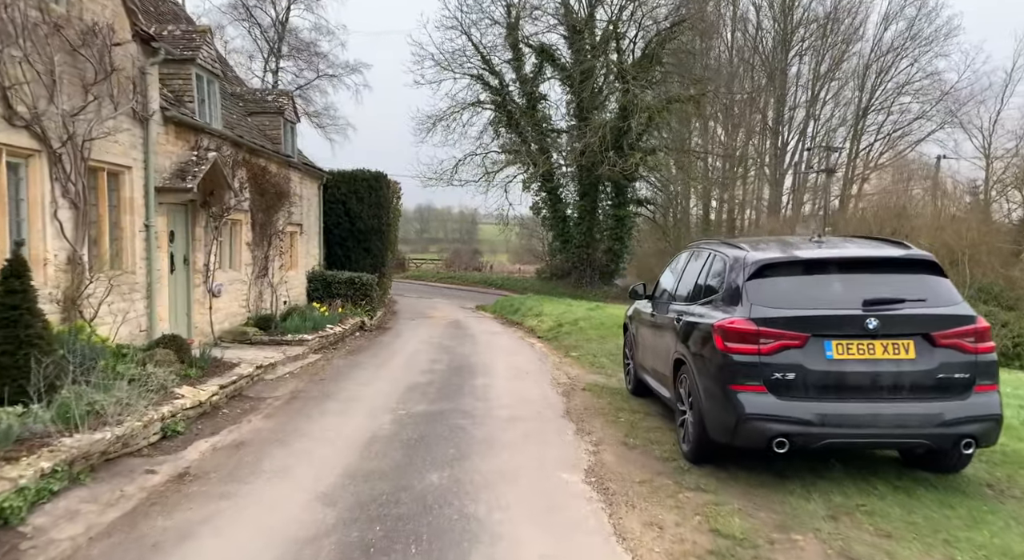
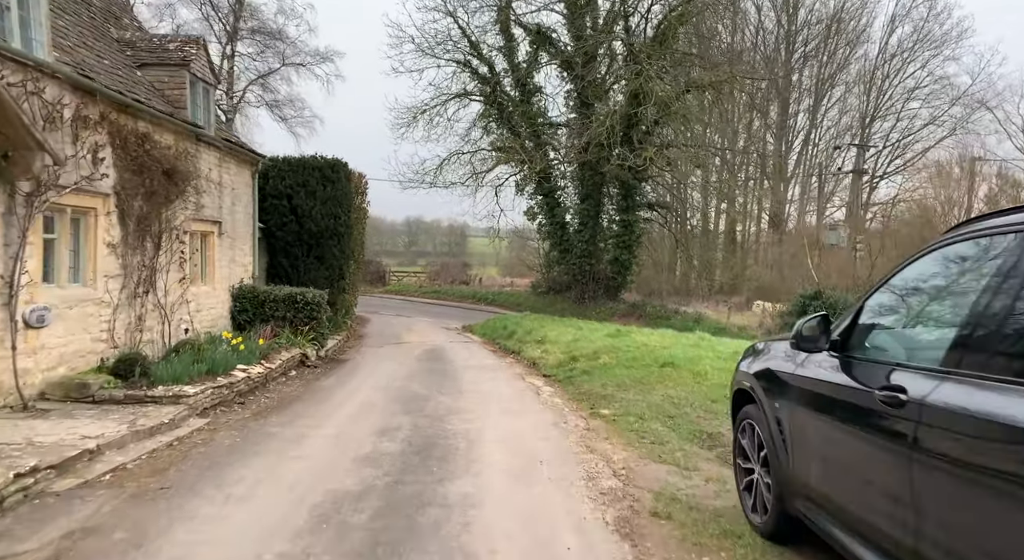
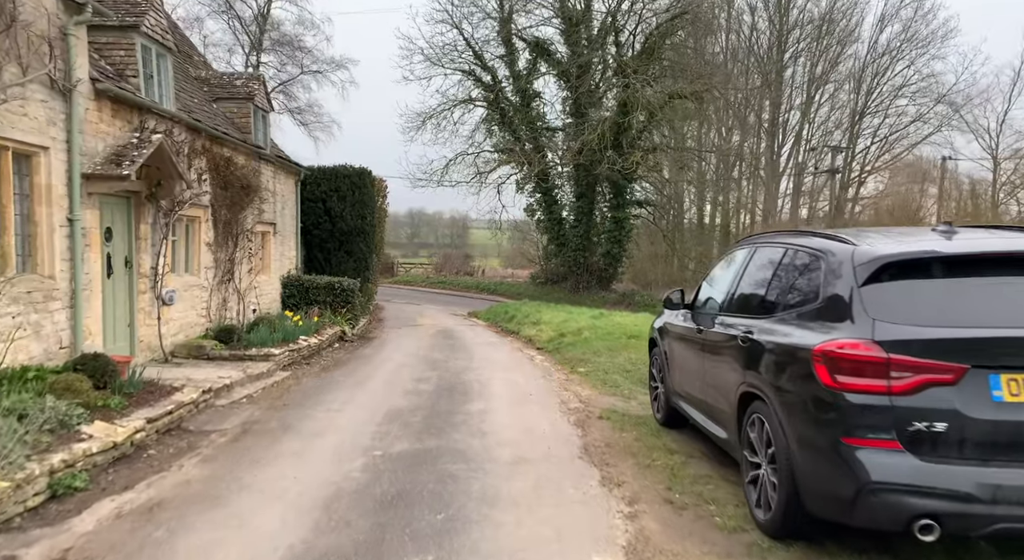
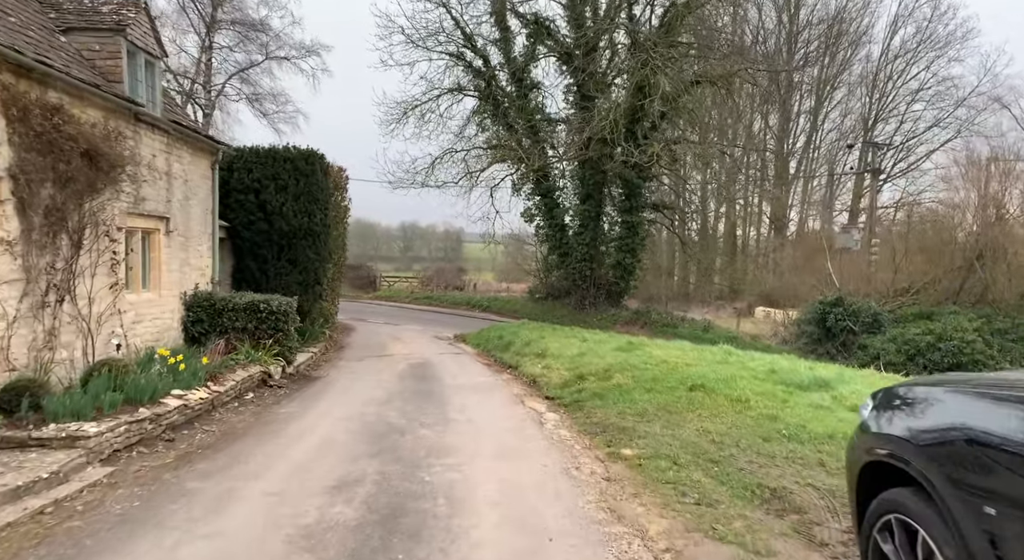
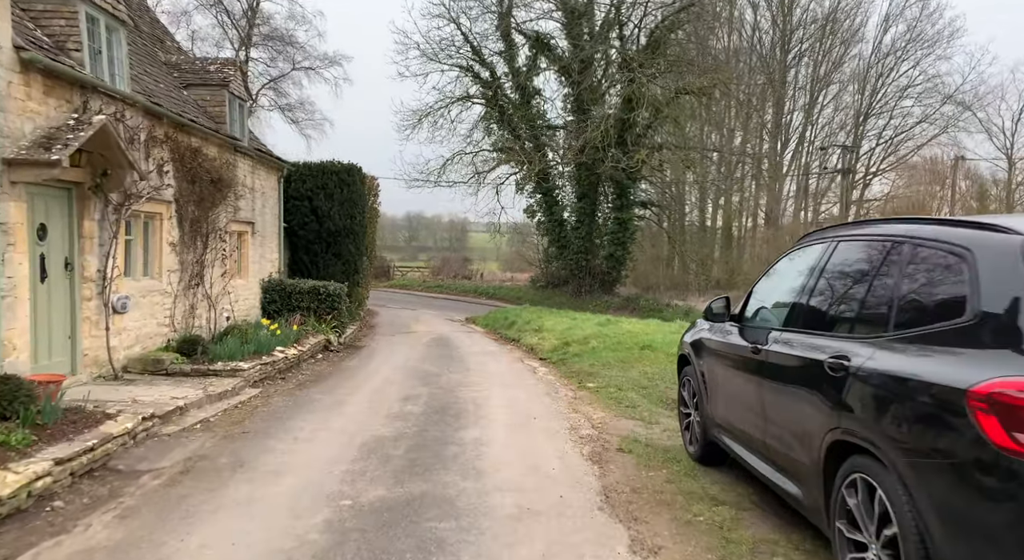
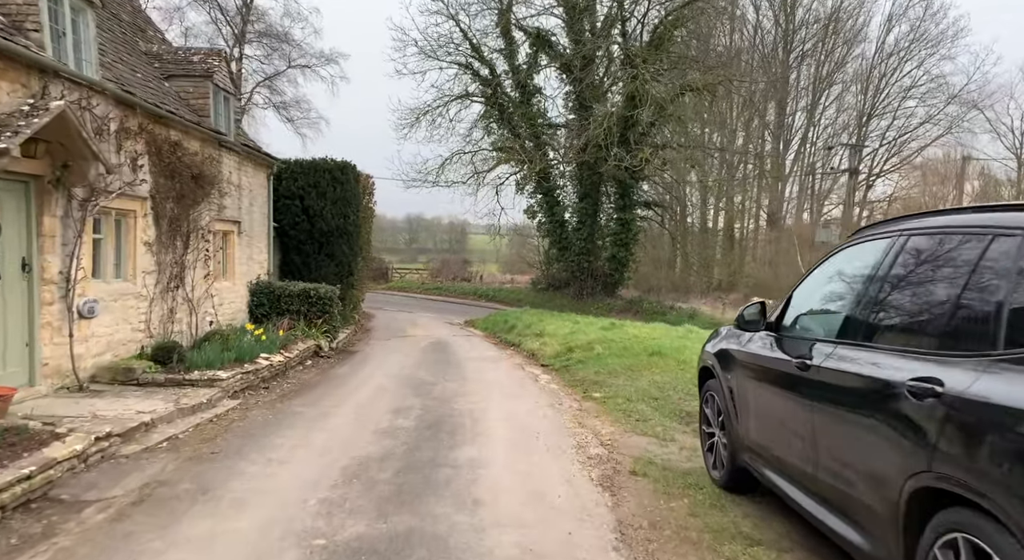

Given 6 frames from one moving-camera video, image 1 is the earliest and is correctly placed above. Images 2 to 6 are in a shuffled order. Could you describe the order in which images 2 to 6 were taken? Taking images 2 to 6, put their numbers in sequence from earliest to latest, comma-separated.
3, 5, 6, 2, 4
